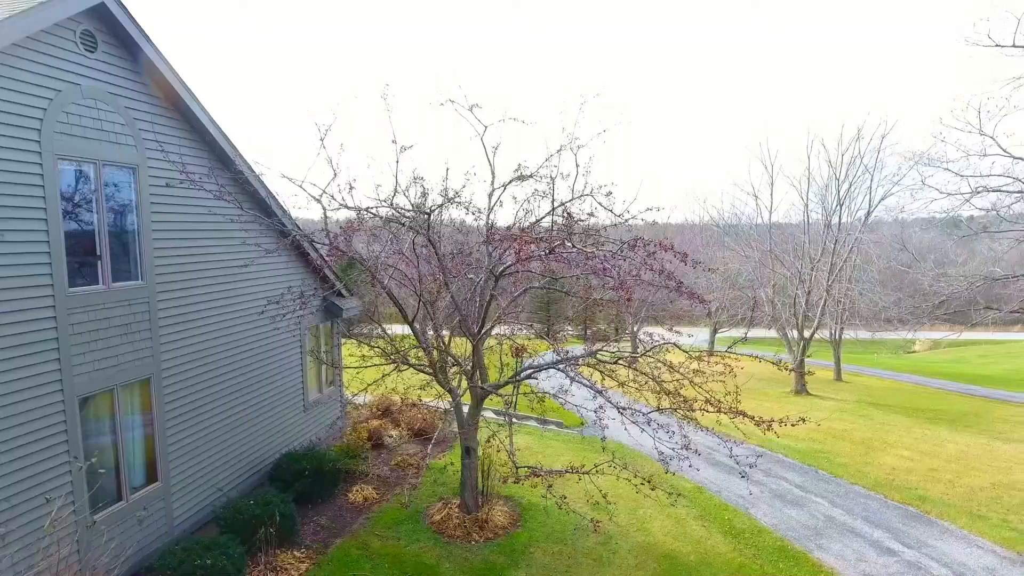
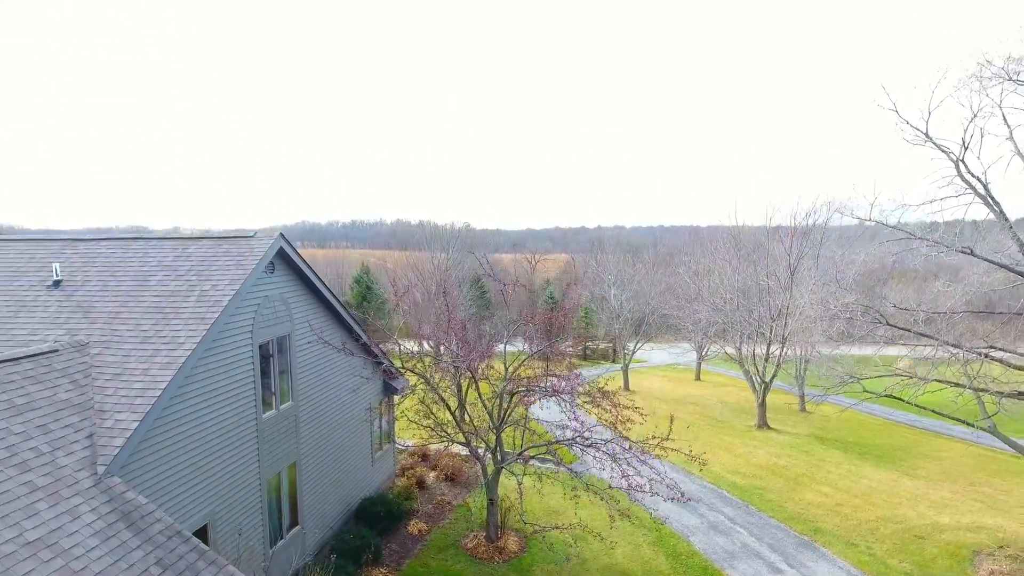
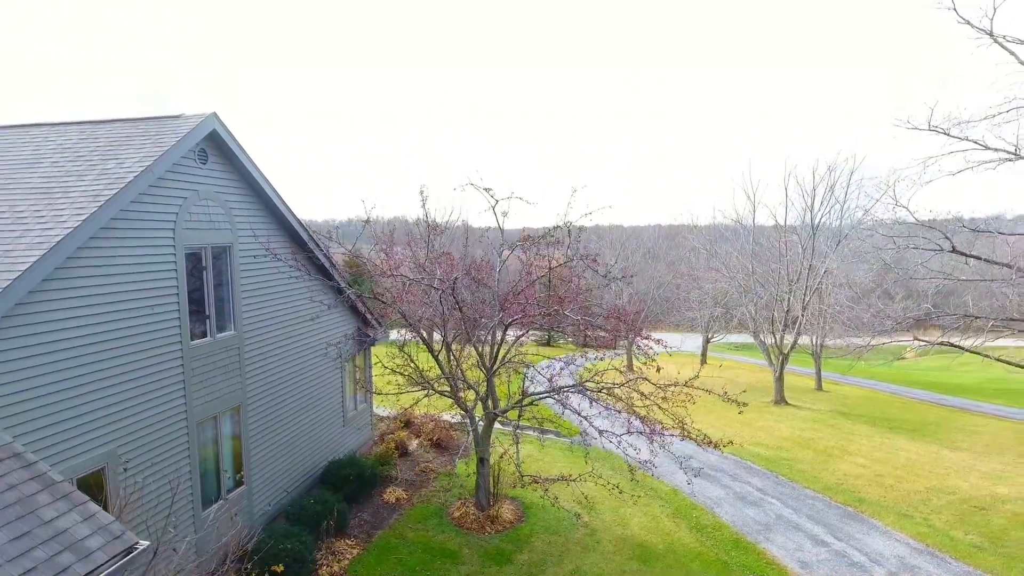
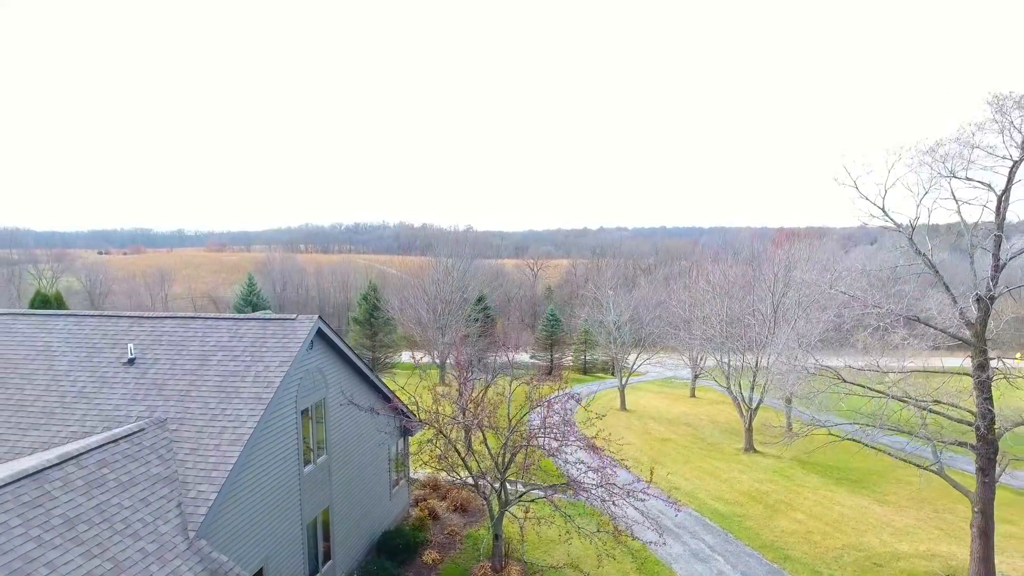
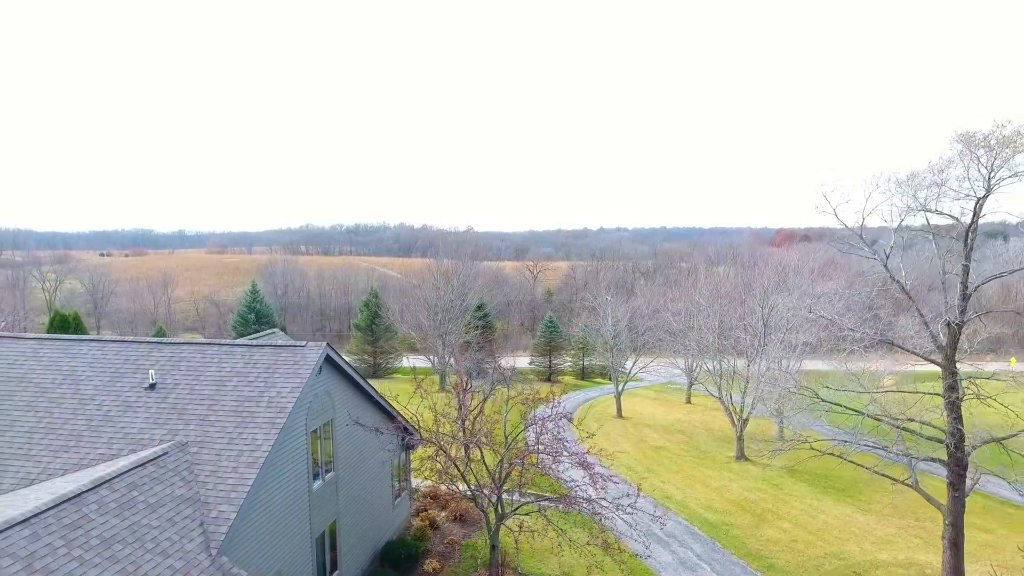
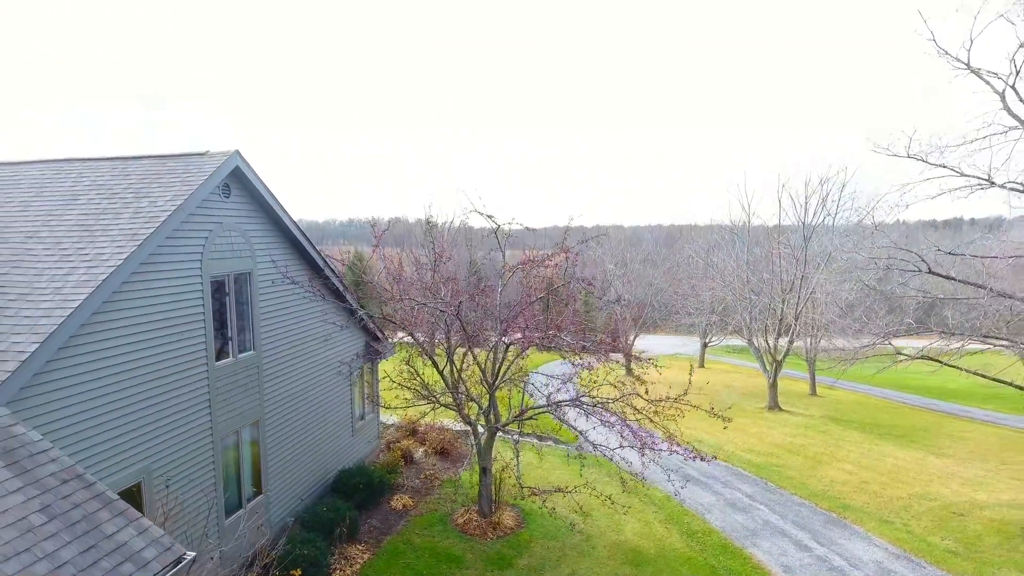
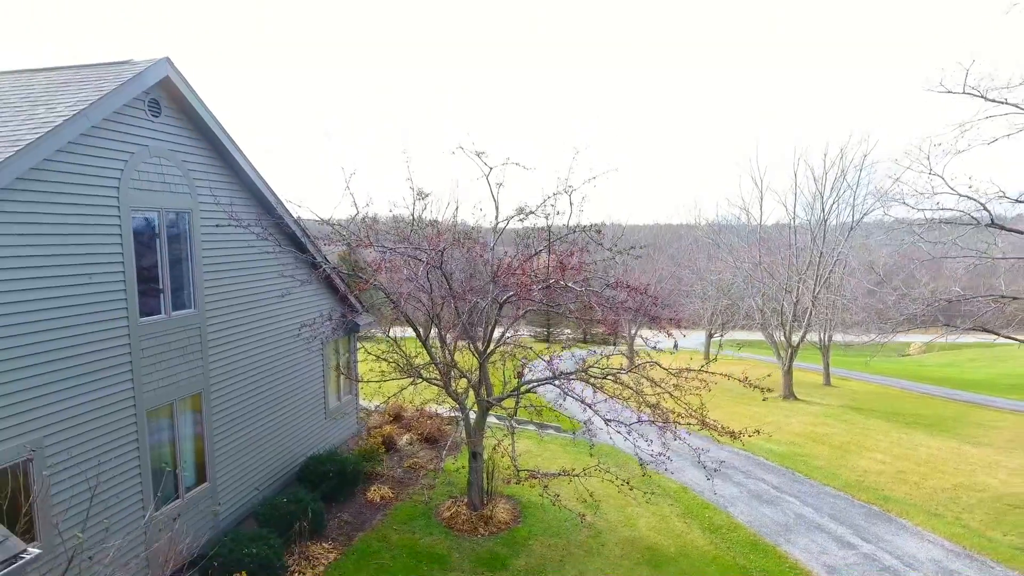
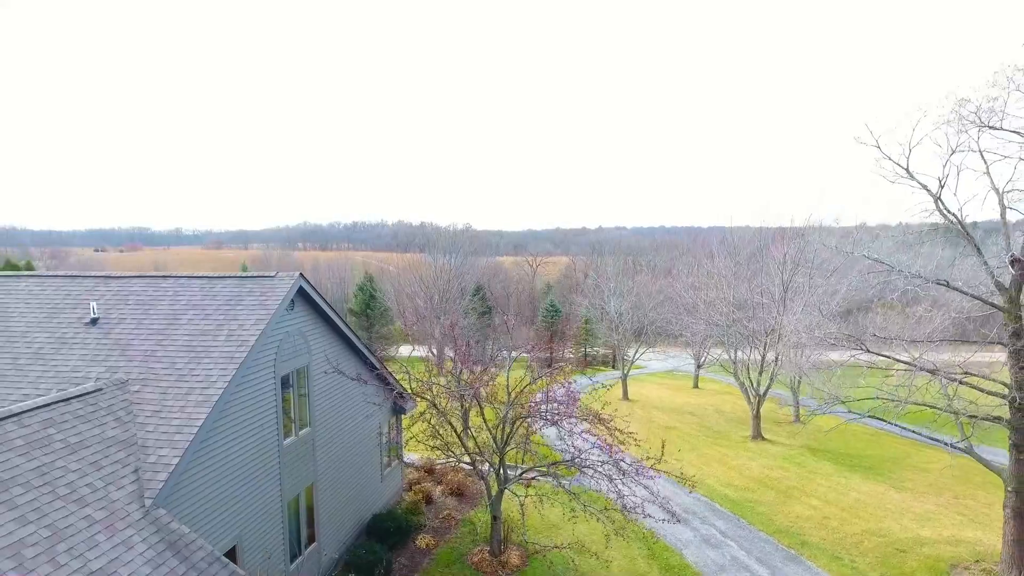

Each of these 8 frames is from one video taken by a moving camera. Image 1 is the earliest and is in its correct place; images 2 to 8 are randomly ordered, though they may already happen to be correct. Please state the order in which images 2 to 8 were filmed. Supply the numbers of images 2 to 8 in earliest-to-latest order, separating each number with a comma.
7, 3, 6, 2, 8, 4, 5
